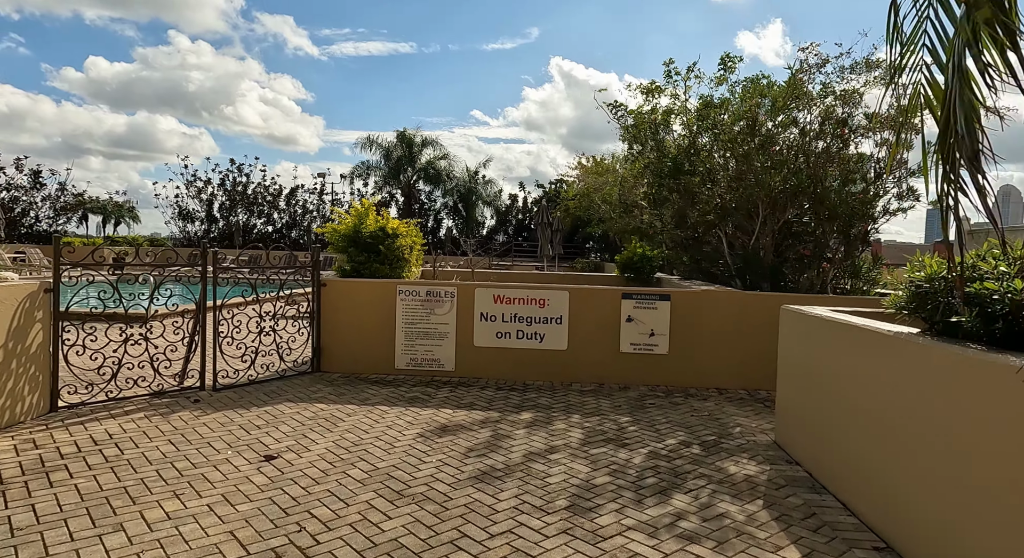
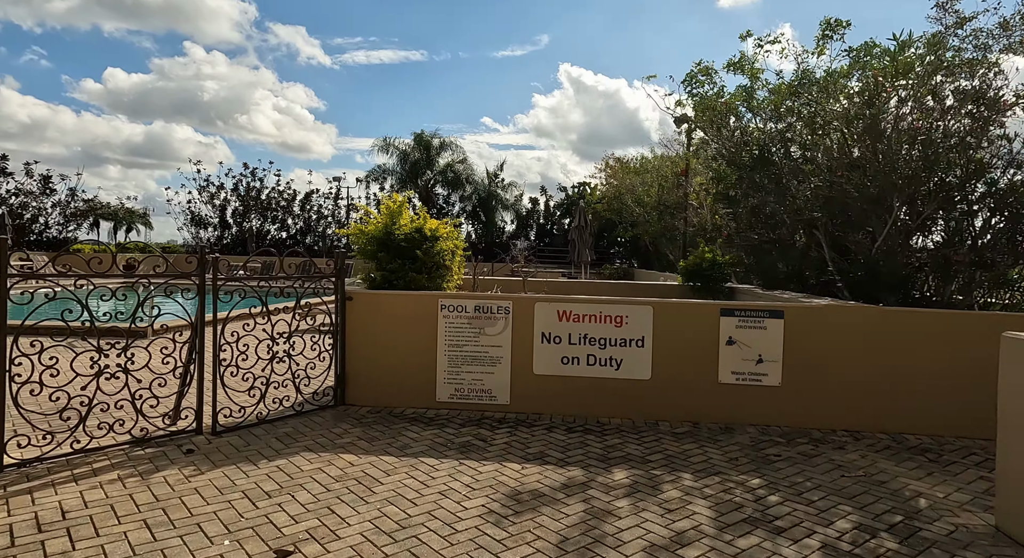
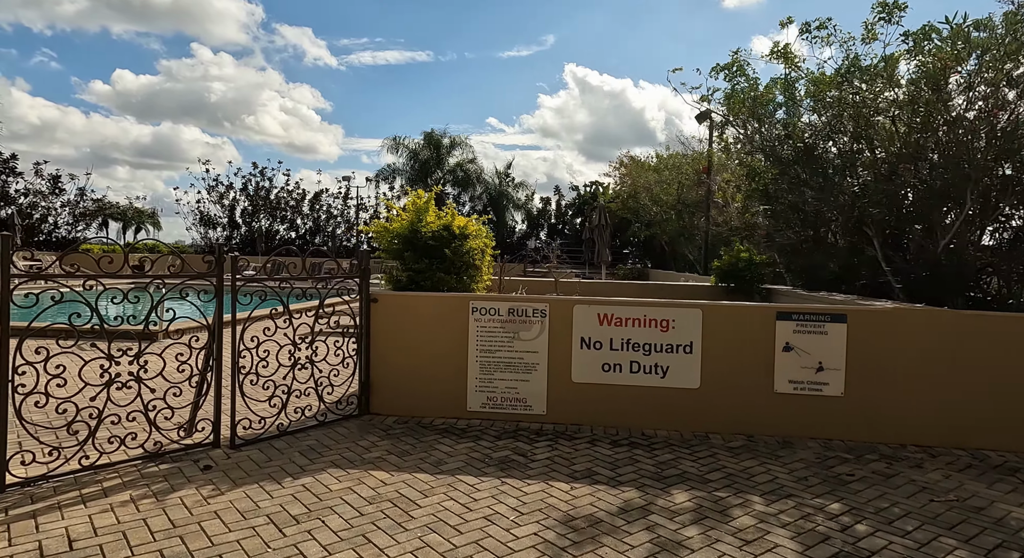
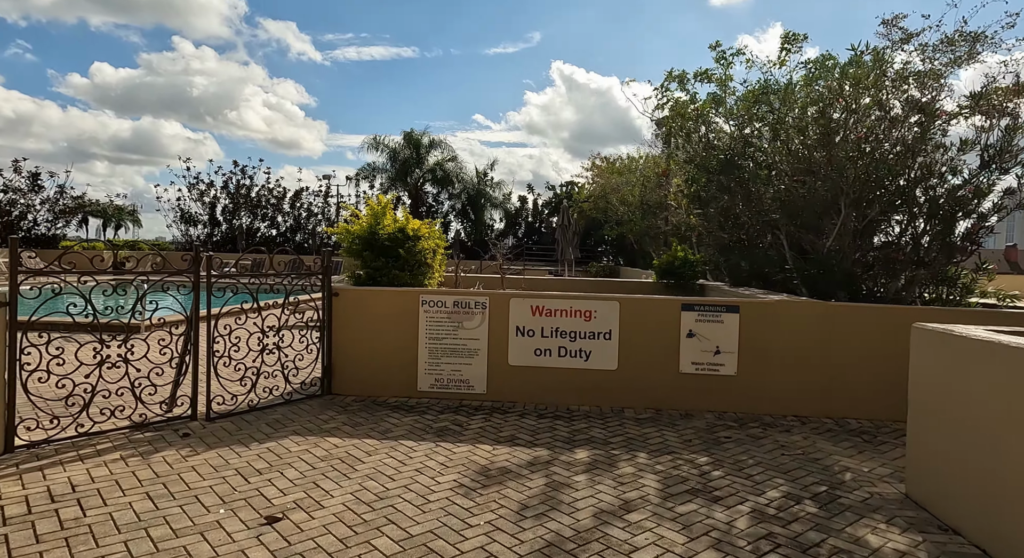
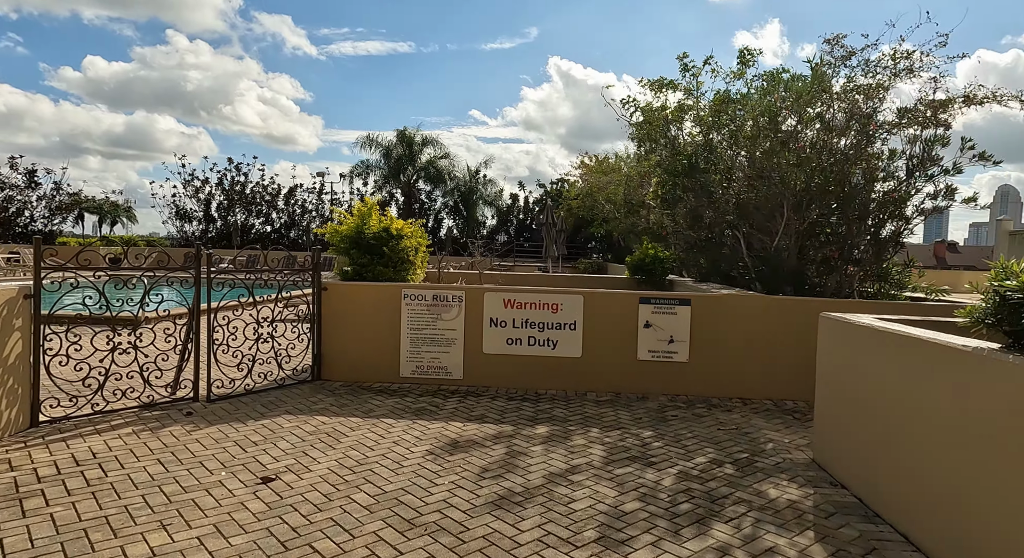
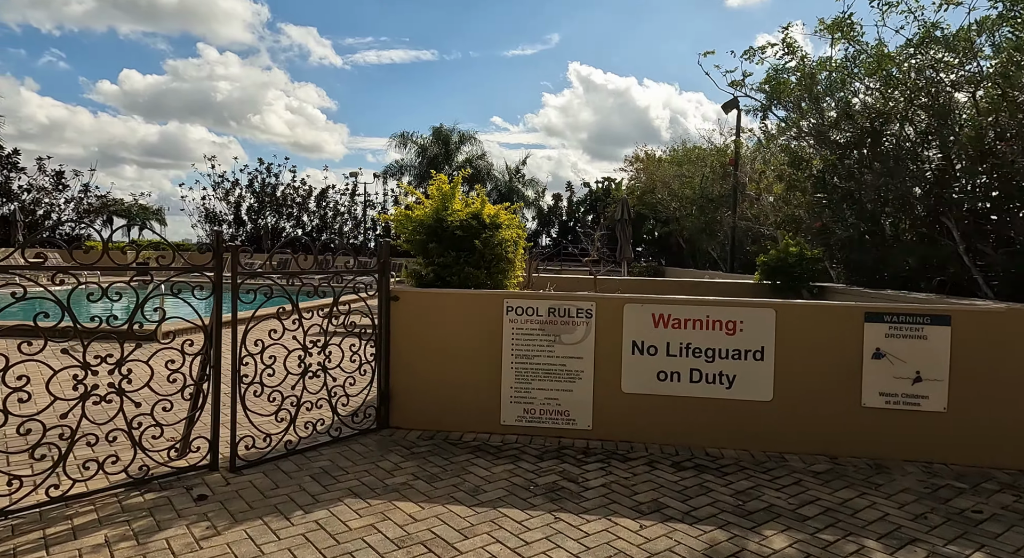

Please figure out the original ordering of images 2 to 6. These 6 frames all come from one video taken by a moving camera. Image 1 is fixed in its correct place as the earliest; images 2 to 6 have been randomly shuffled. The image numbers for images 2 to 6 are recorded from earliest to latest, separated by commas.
5, 4, 2, 3, 6
